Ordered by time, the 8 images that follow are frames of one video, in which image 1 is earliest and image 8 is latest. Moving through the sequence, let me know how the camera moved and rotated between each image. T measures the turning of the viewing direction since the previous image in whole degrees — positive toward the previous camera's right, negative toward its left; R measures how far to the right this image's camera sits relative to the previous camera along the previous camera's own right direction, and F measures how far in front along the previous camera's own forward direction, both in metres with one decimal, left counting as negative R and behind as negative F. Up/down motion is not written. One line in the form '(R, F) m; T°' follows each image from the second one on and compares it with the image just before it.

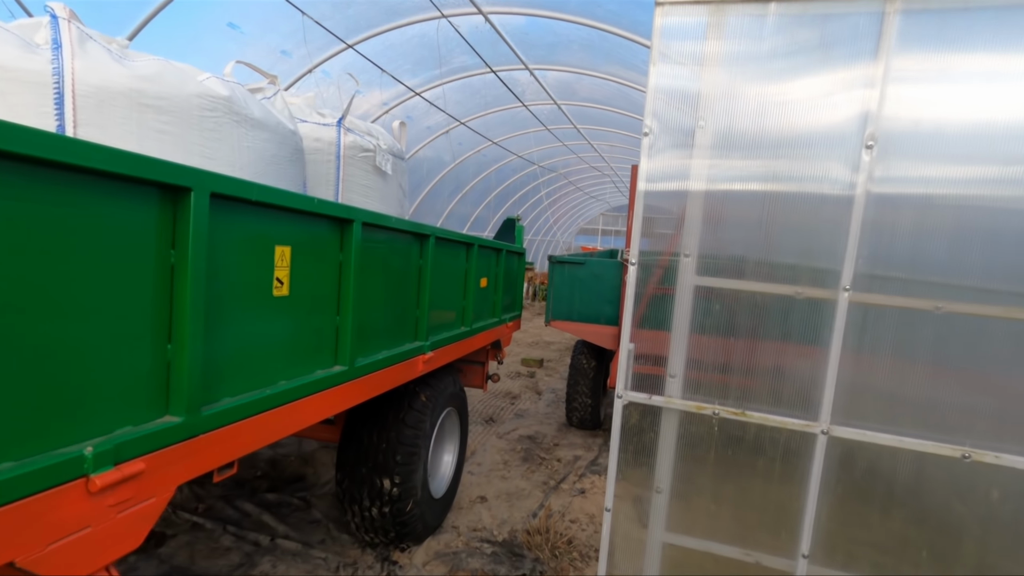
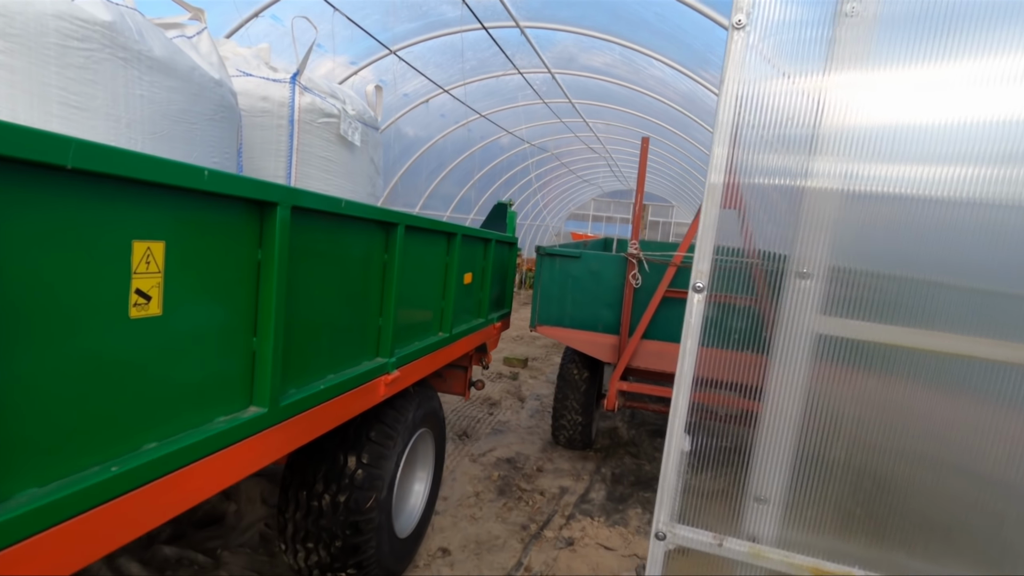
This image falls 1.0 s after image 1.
(0.0, +0.6) m; +2°
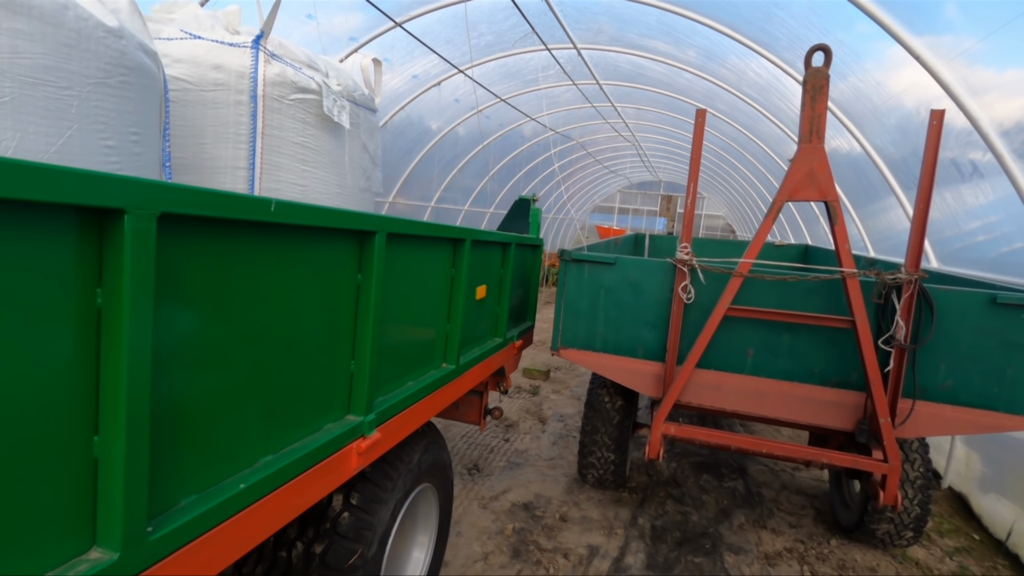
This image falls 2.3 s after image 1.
(0.0, +0.7) m; -3°
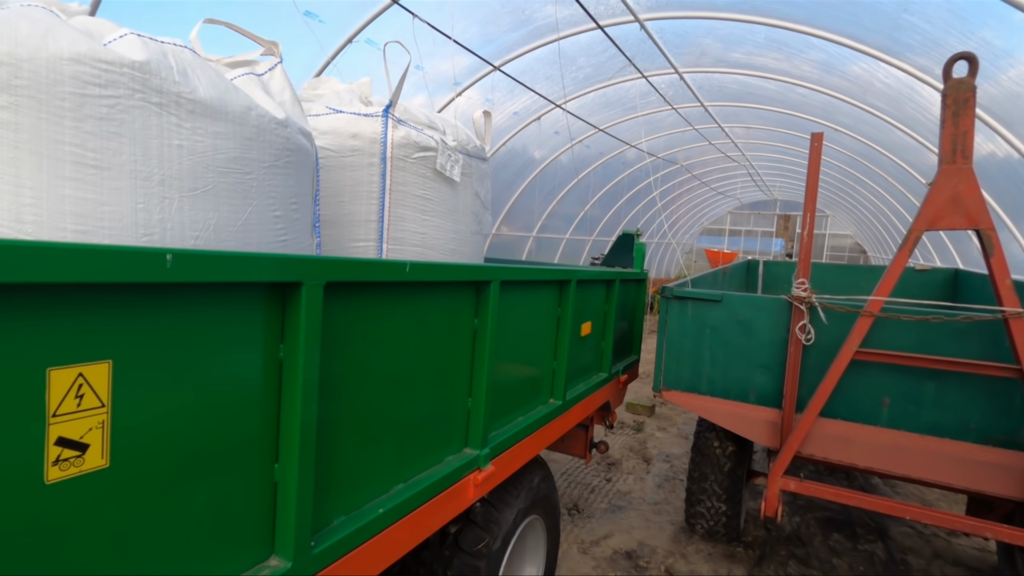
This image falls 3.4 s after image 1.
(0.0, 0.0) m; -11°
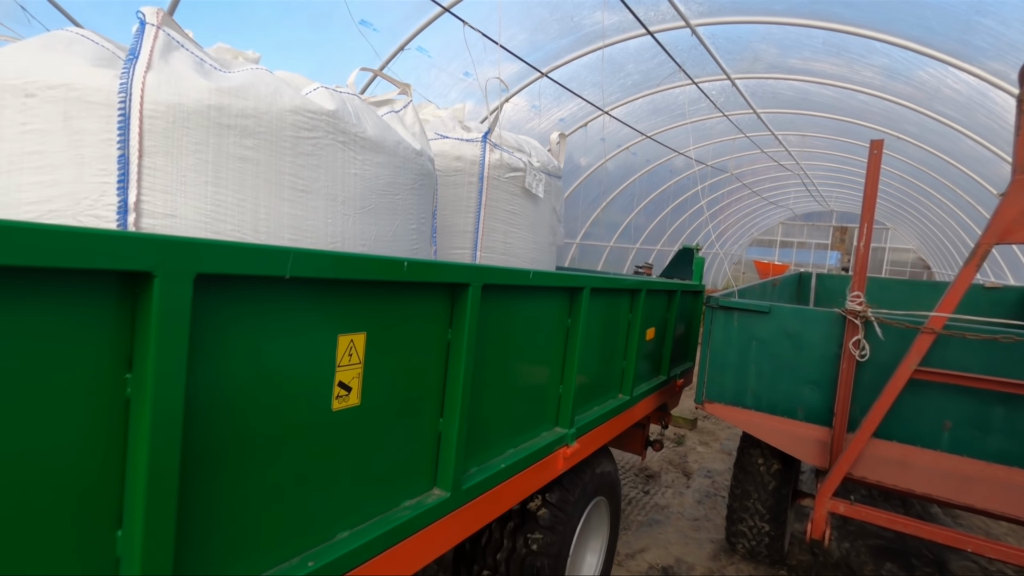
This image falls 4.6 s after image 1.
(0.0, 0.0) m; -5°
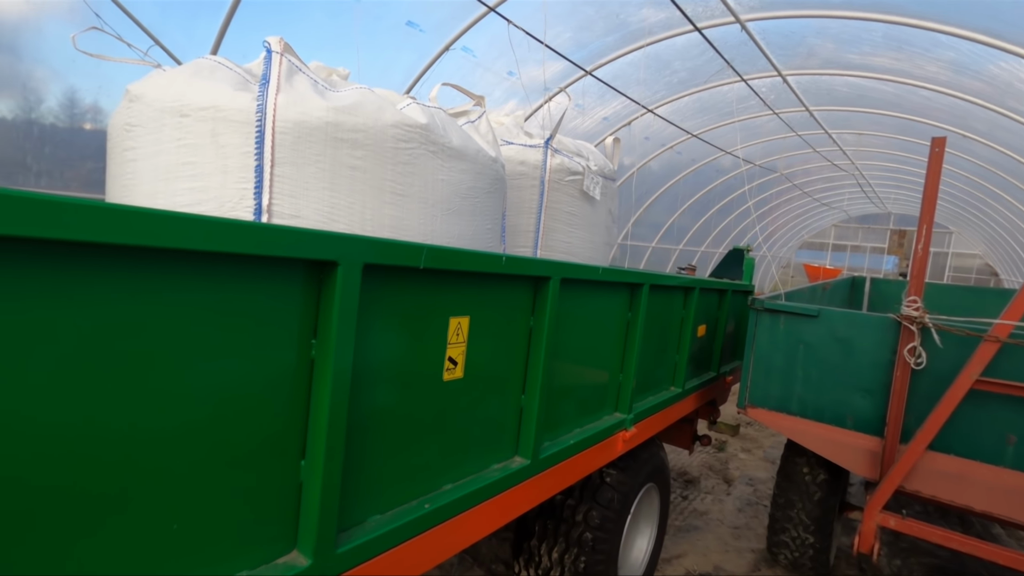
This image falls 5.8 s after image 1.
(0.0, 0.0) m; -4°
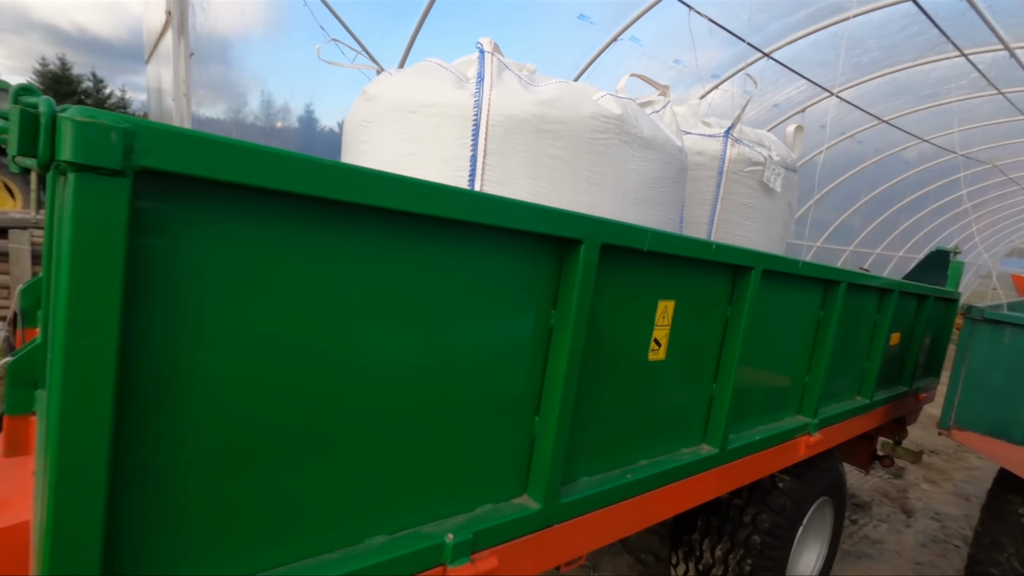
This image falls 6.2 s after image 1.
(-0.2, -0.1) m; -14°
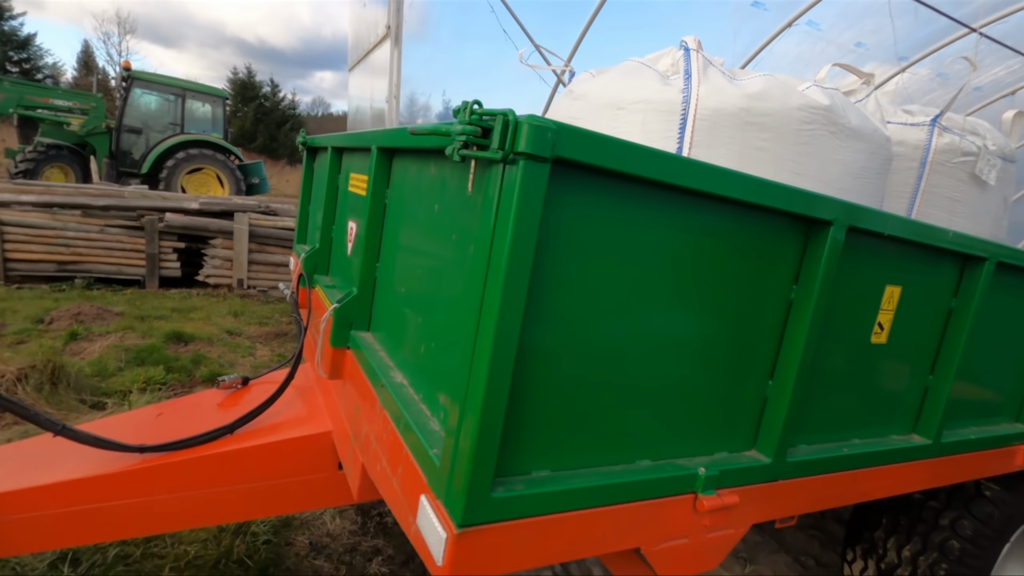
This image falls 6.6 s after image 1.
(-0.3, -0.3) m; -13°
